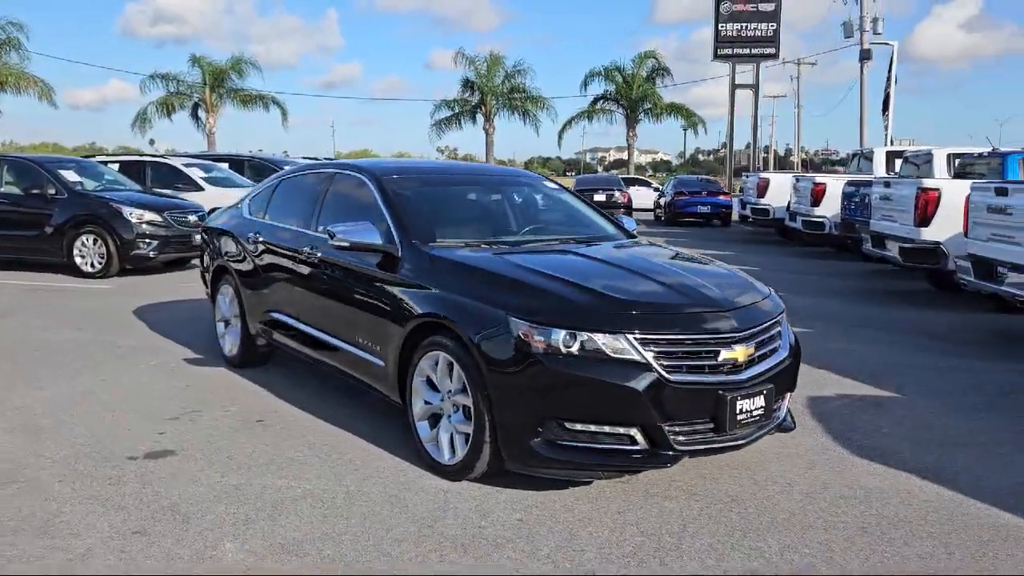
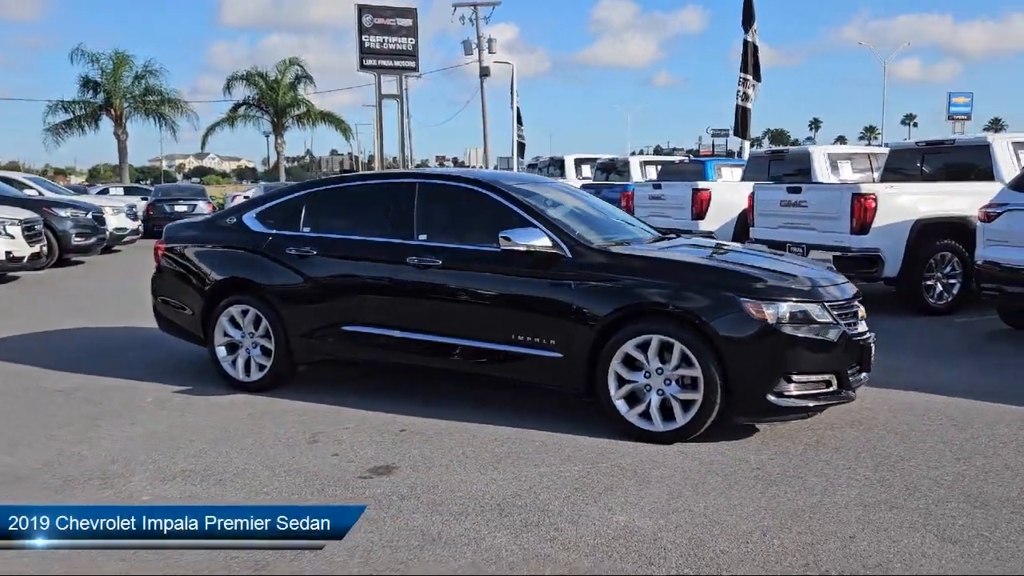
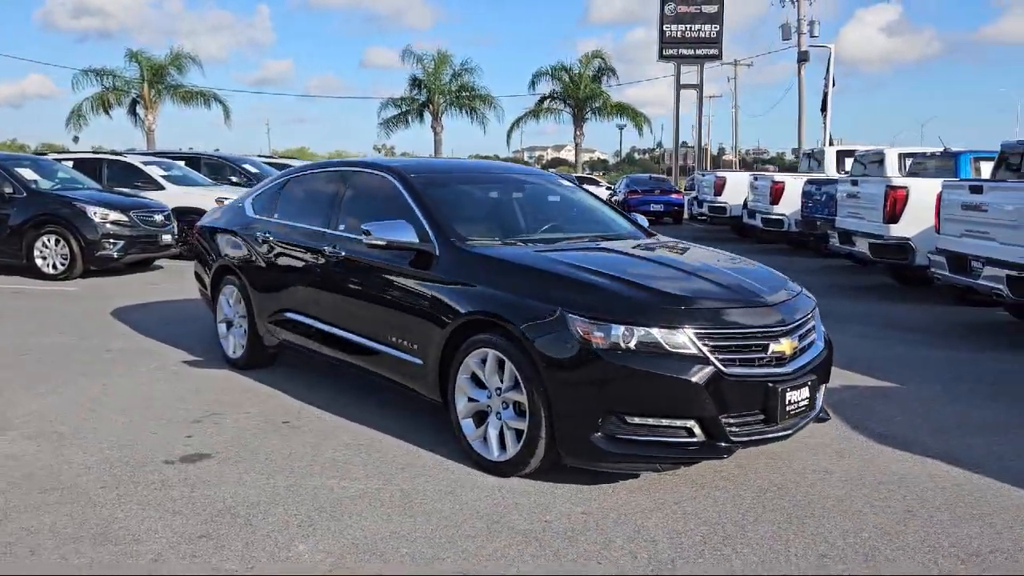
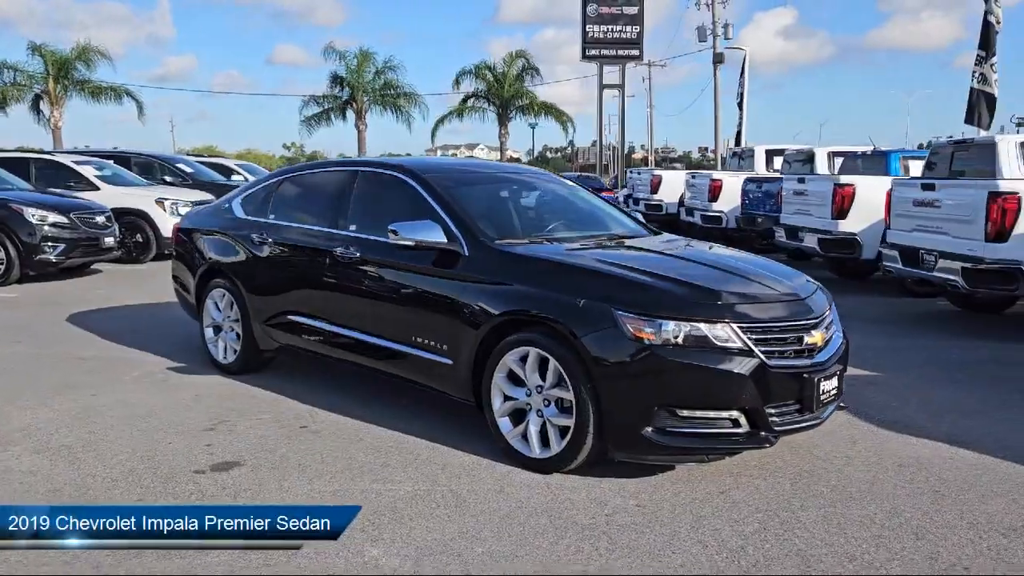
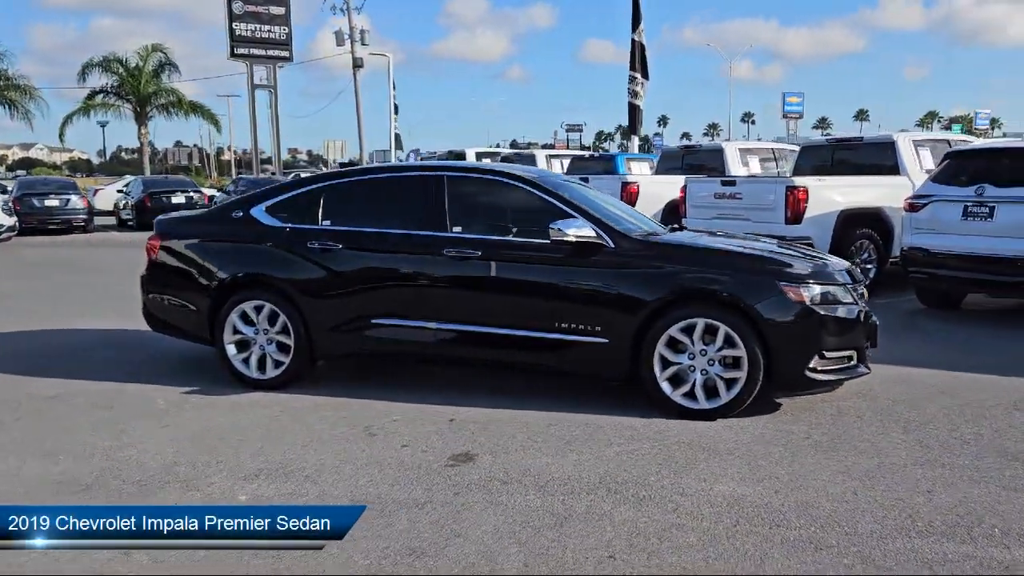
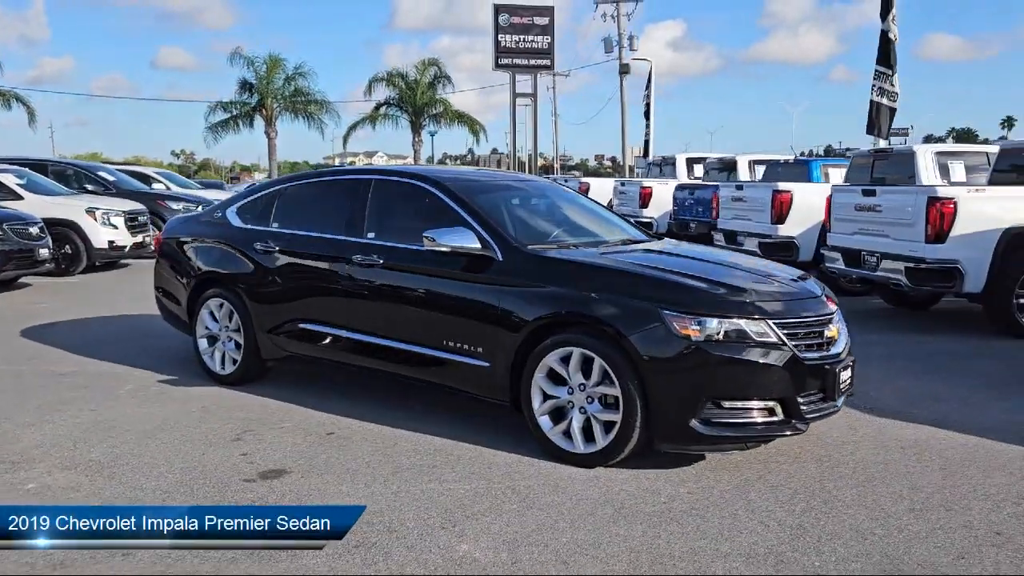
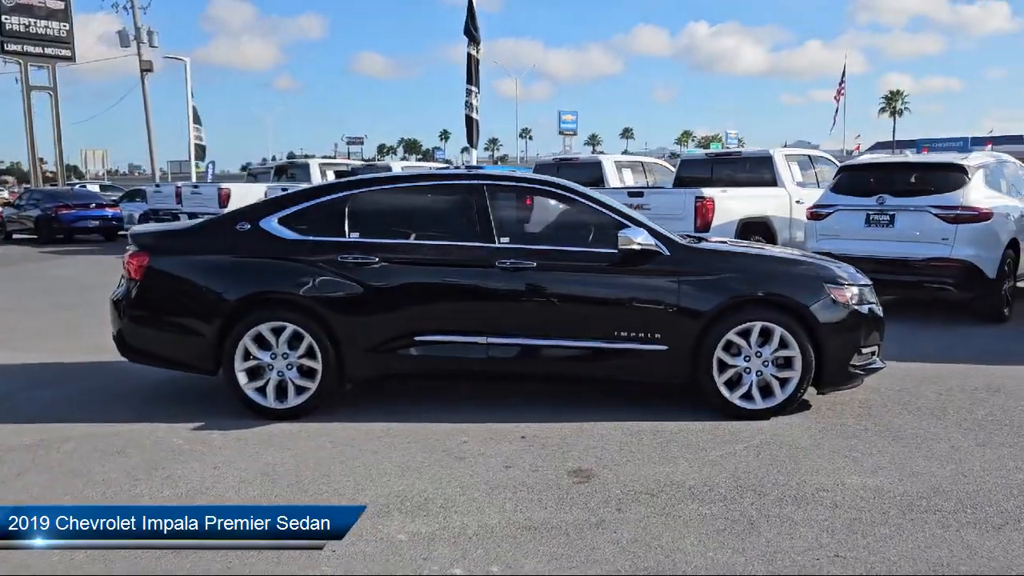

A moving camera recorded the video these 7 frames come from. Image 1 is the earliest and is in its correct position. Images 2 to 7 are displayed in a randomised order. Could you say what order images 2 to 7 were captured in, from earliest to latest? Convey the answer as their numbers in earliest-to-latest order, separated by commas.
3, 4, 6, 2, 5, 7
